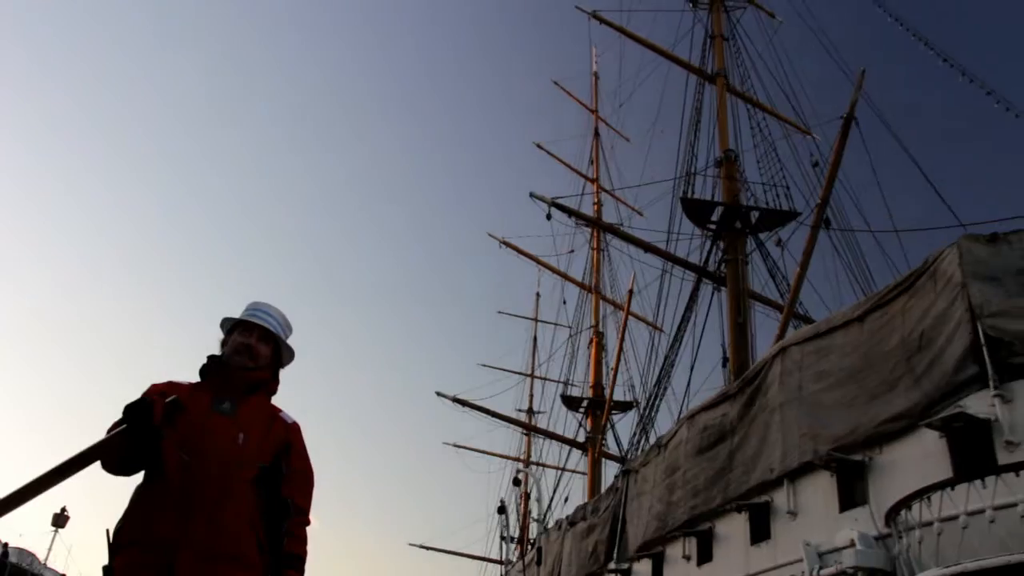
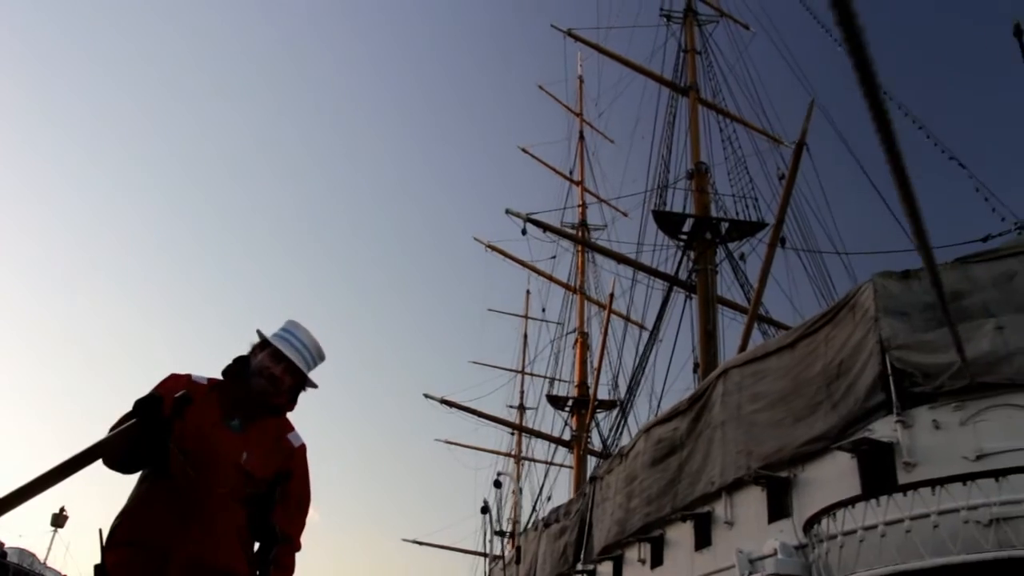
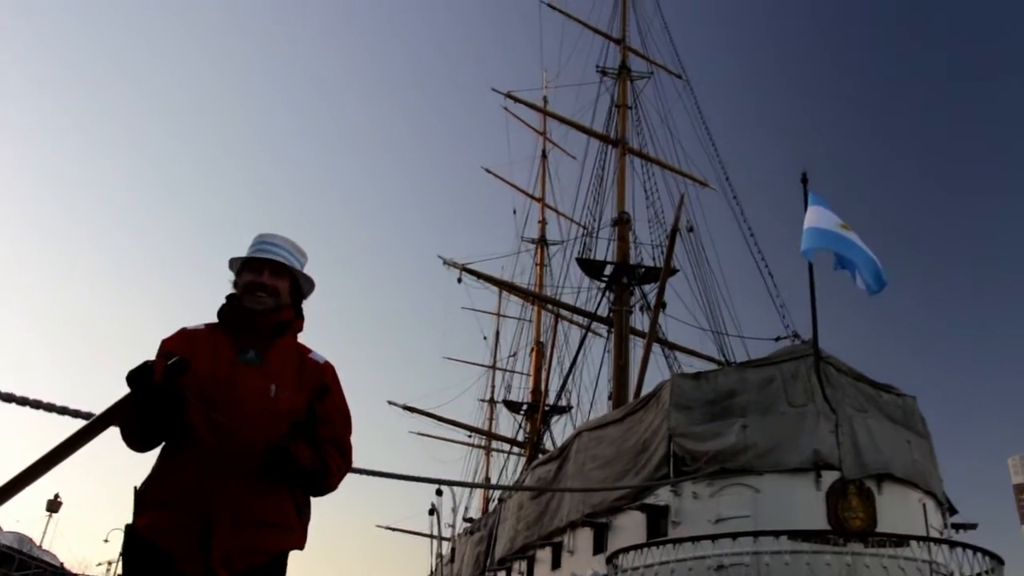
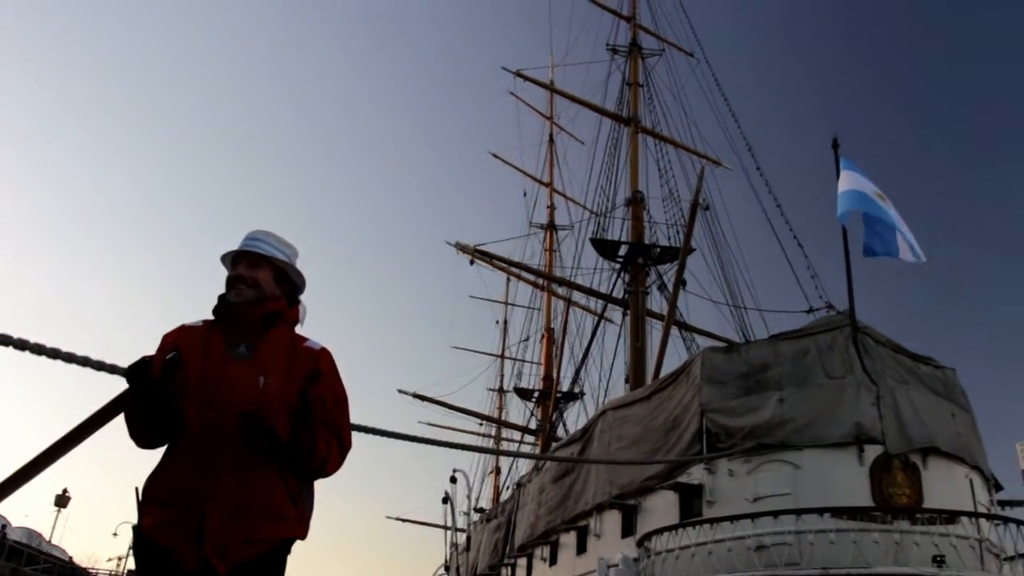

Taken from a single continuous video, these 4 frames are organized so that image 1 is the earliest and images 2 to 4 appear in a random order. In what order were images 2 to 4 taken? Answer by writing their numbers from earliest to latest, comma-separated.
2, 4, 3
